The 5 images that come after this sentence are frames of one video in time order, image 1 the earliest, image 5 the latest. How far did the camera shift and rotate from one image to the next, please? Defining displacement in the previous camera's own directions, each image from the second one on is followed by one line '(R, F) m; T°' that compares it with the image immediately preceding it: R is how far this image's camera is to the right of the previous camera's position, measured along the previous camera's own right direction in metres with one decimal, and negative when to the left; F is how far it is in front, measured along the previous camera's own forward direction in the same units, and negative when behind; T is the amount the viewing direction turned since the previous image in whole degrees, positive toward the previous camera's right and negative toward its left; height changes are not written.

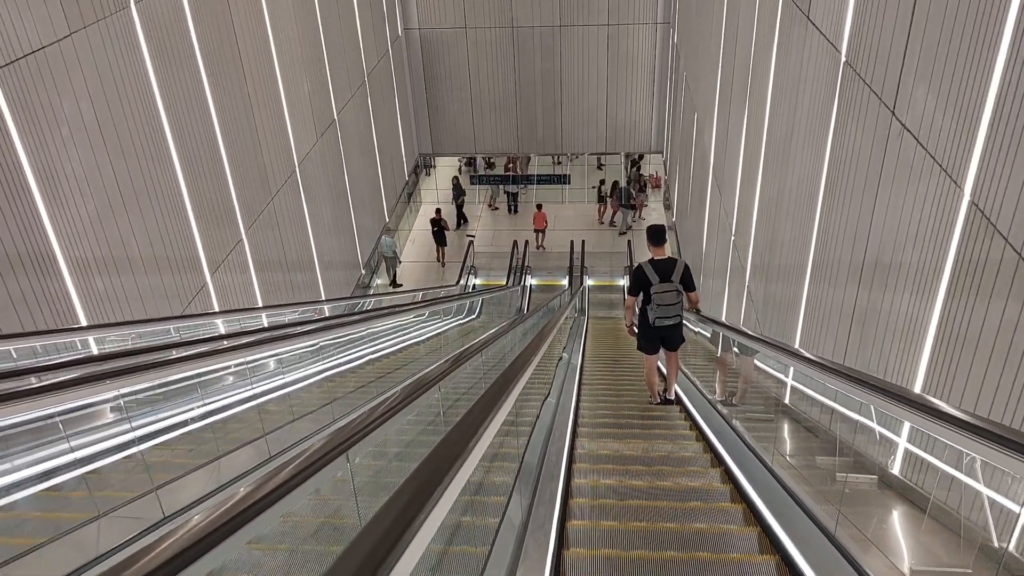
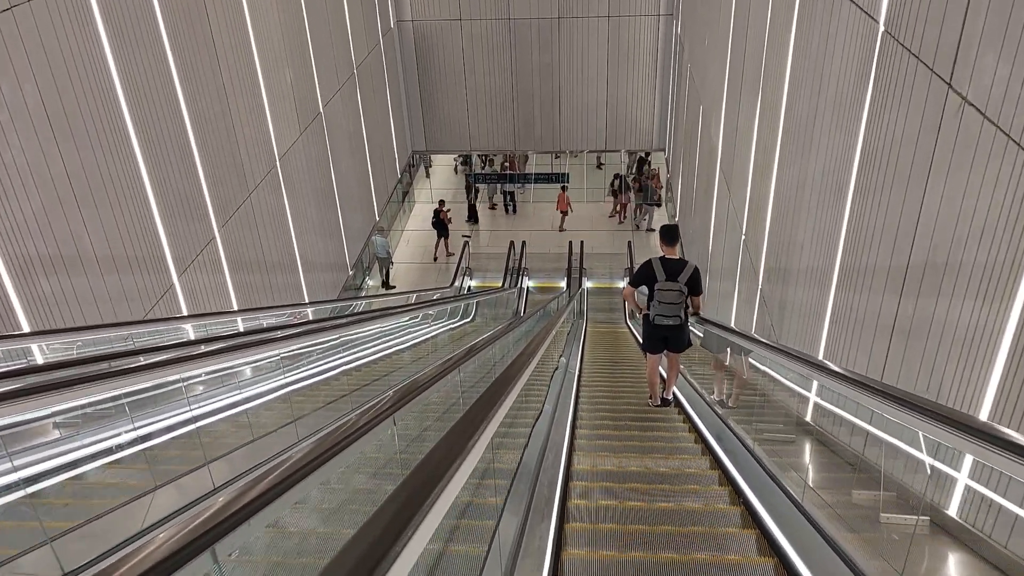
(0.0, +0.5) m; 0°
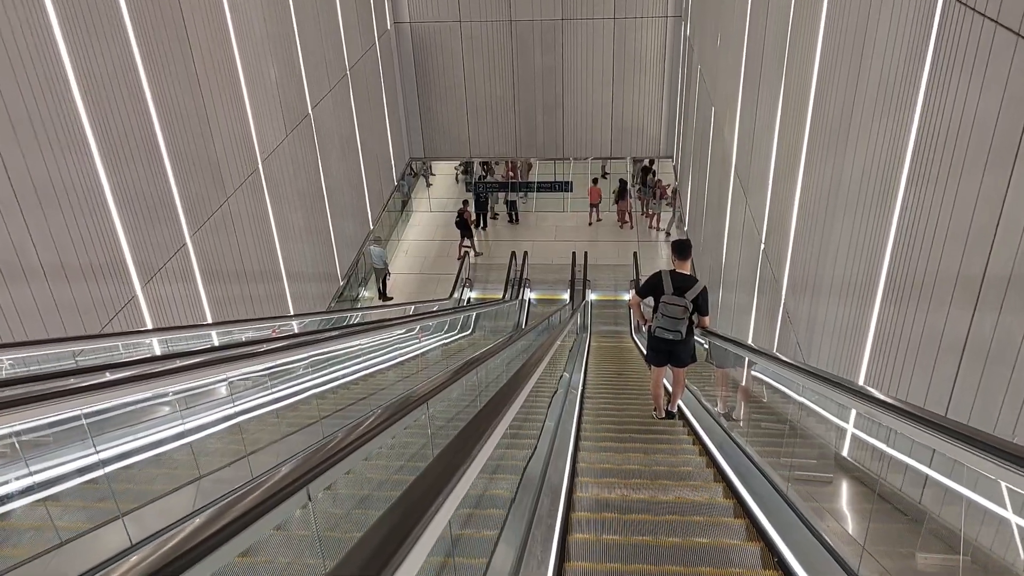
(0.0, +0.5) m; 0°
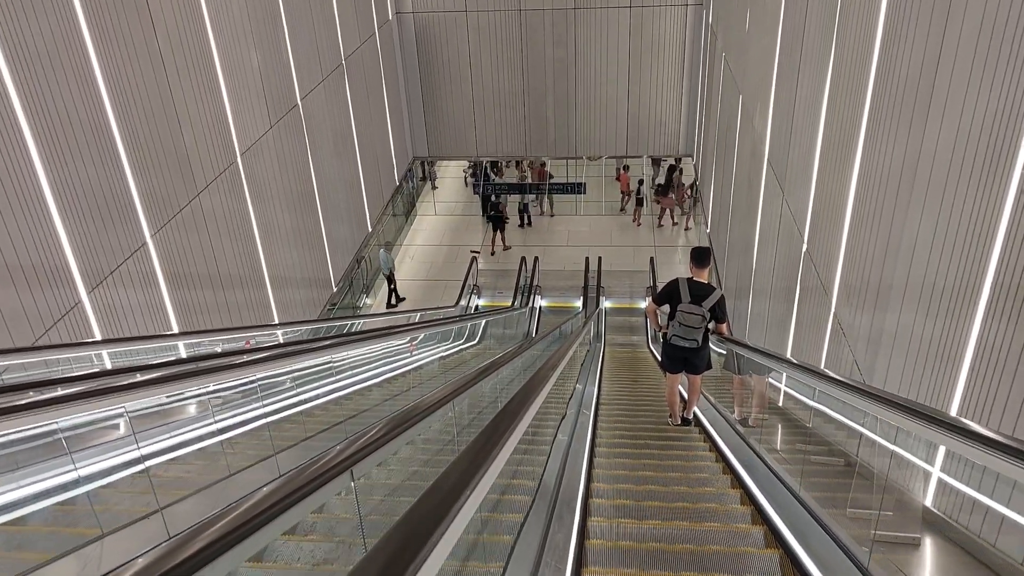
(+0.1, +0.8) m; -1°
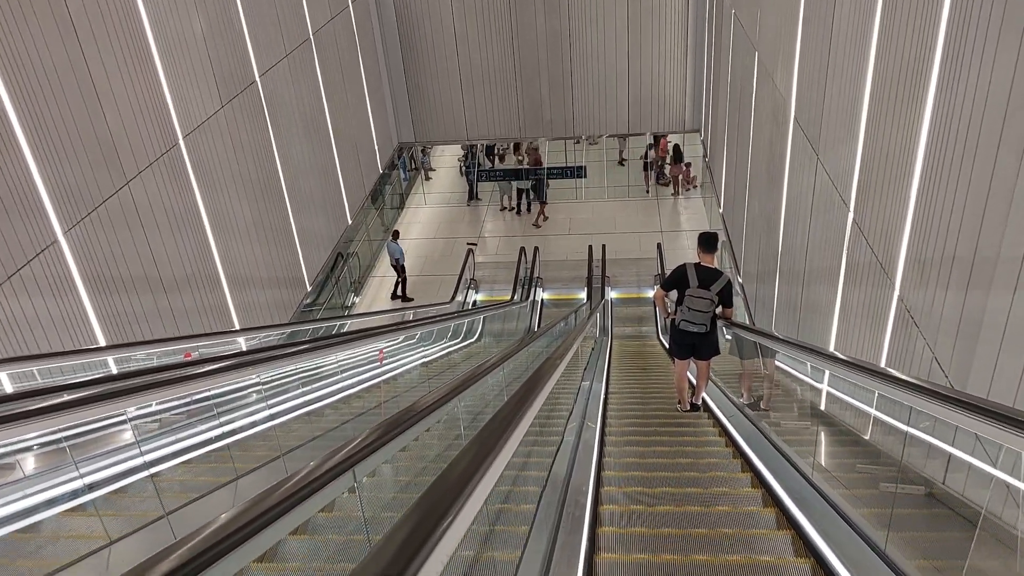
(+0.1, +0.9) m; 0°
